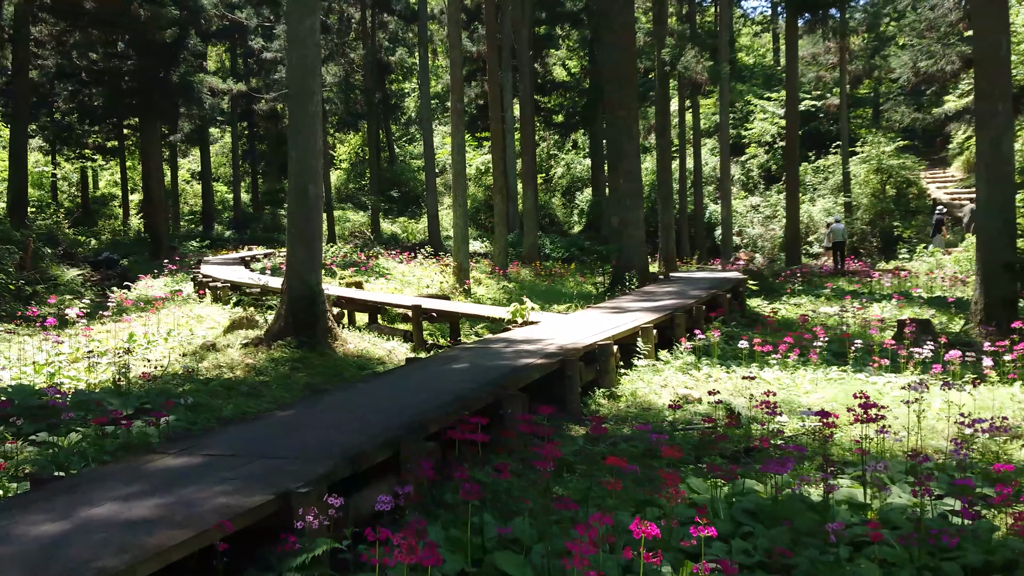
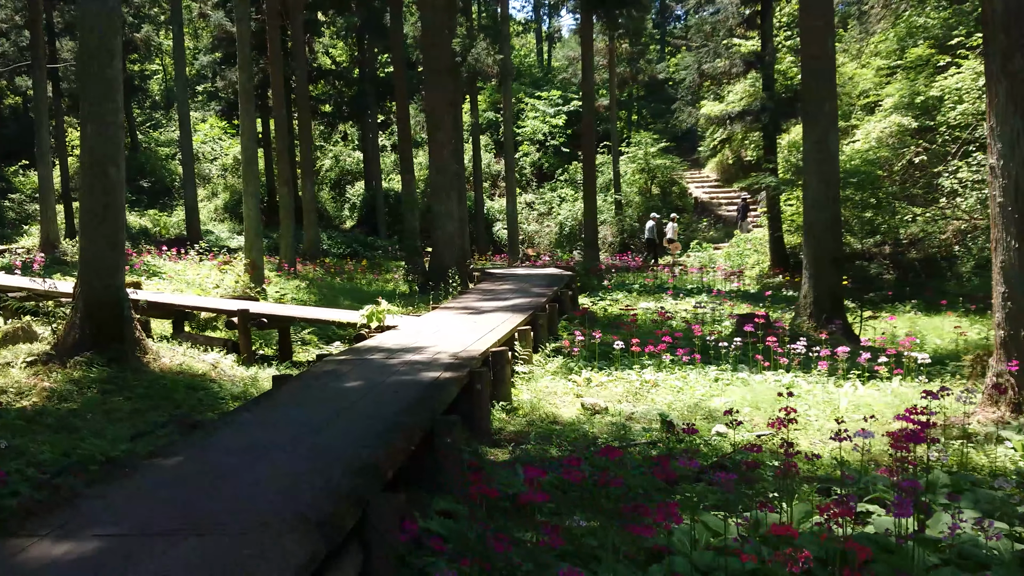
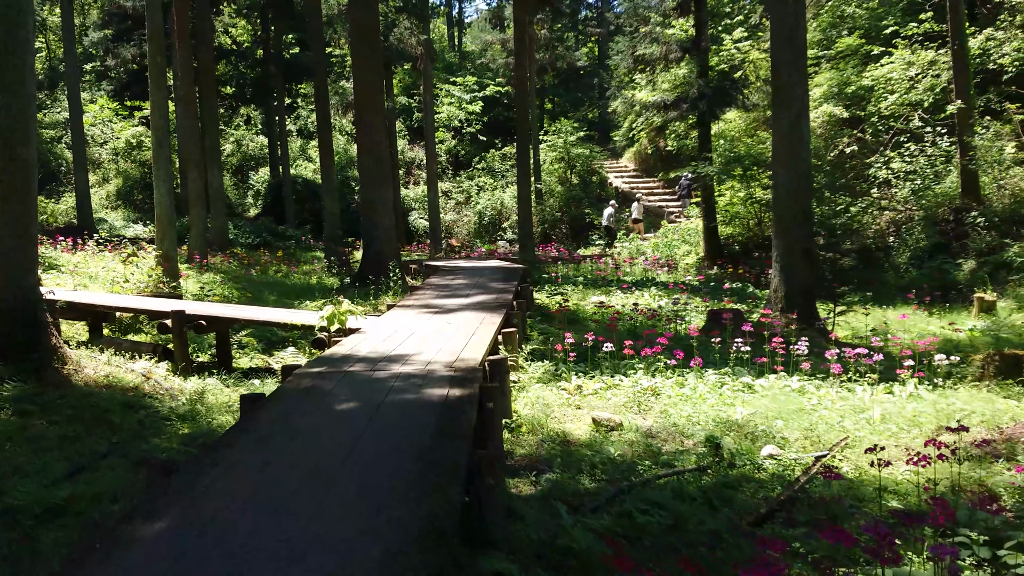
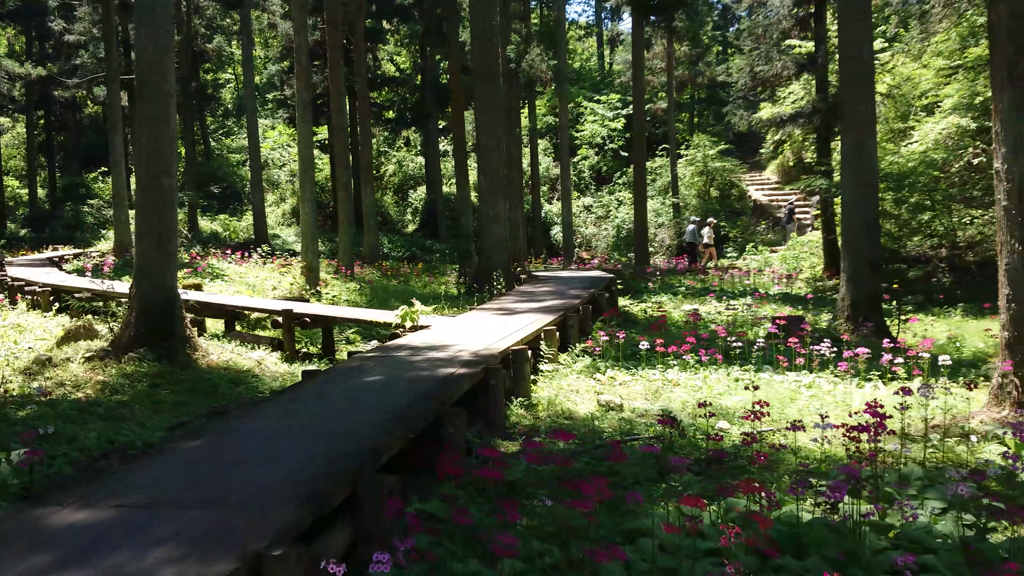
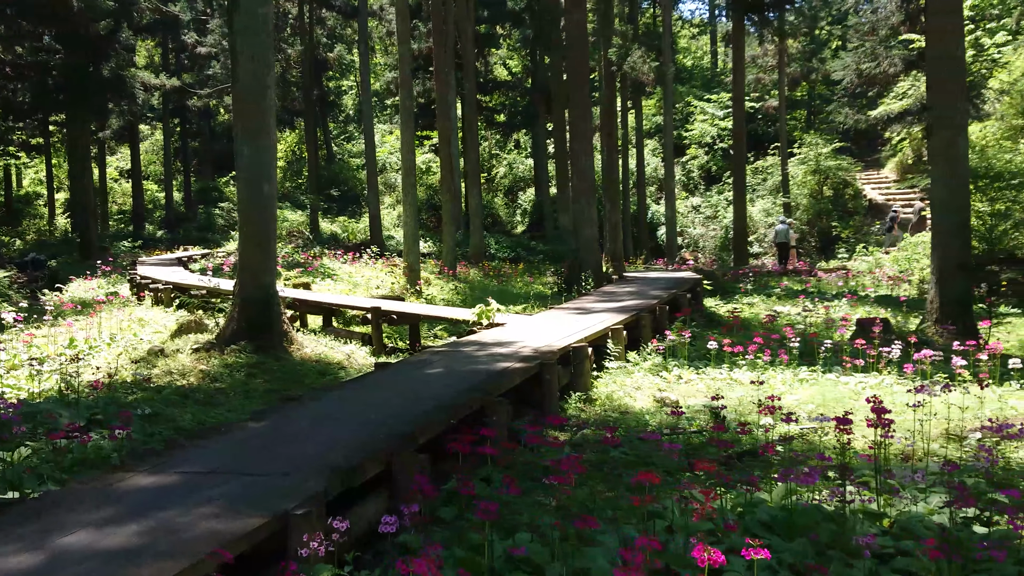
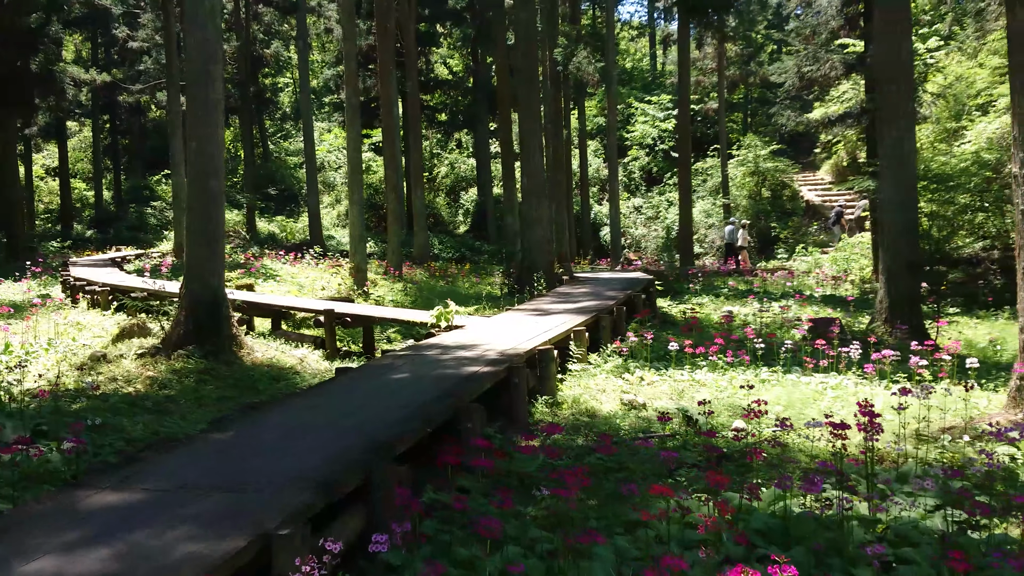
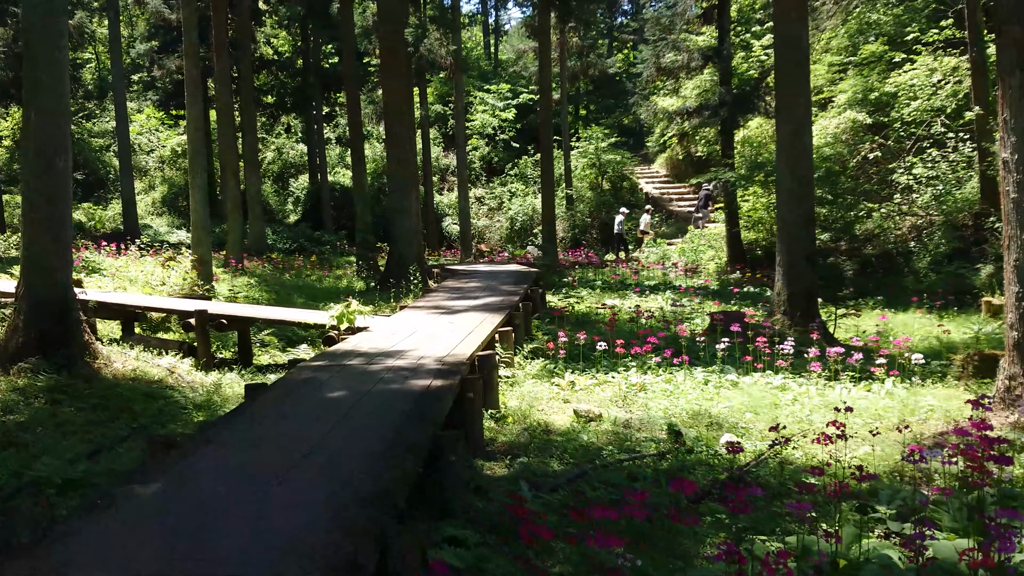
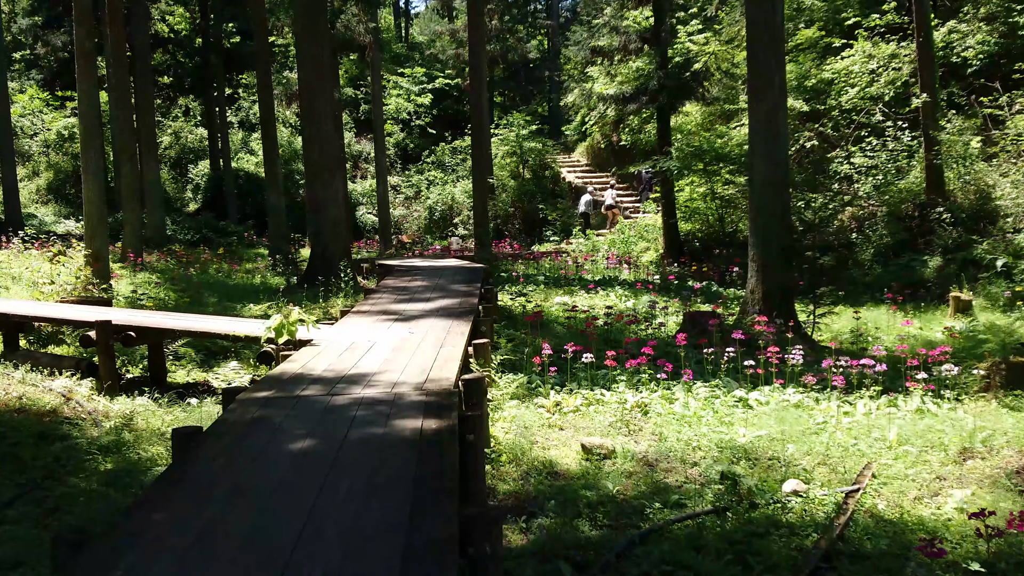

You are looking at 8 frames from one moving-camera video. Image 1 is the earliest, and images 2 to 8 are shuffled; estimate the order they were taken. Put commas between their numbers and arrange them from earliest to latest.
5, 6, 4, 2, 7, 3, 8
